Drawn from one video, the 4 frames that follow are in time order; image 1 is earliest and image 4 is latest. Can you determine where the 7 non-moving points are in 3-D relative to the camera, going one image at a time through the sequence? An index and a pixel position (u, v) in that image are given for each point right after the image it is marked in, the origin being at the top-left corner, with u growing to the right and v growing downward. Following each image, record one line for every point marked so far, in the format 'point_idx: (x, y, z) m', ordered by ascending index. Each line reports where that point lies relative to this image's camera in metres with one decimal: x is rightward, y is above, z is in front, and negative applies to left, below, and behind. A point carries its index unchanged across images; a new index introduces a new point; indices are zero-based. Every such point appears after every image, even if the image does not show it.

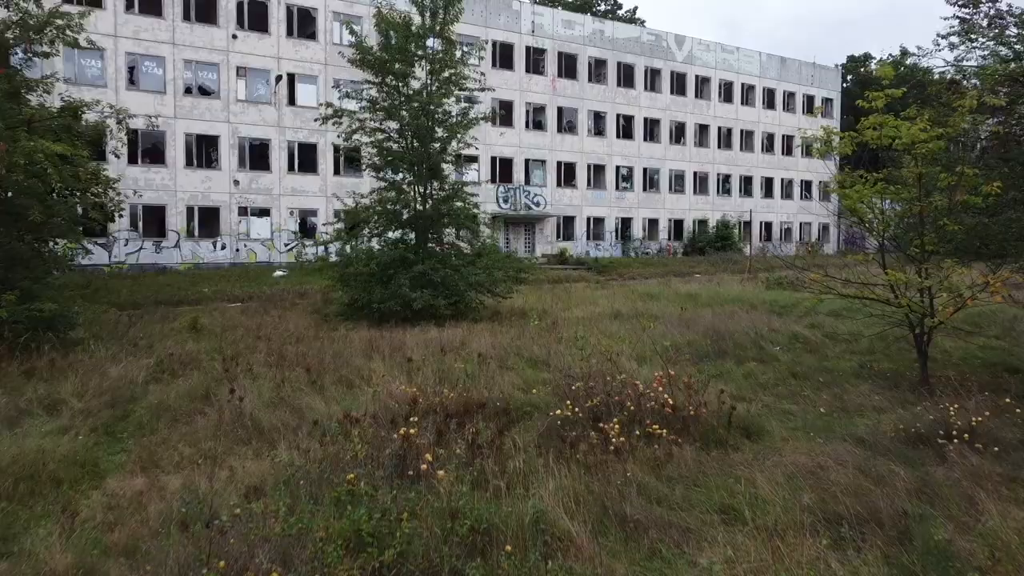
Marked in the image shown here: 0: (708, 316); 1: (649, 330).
0: (+4.2, -0.6, +13.1) m
1: (+2.6, -0.8, +11.7) m
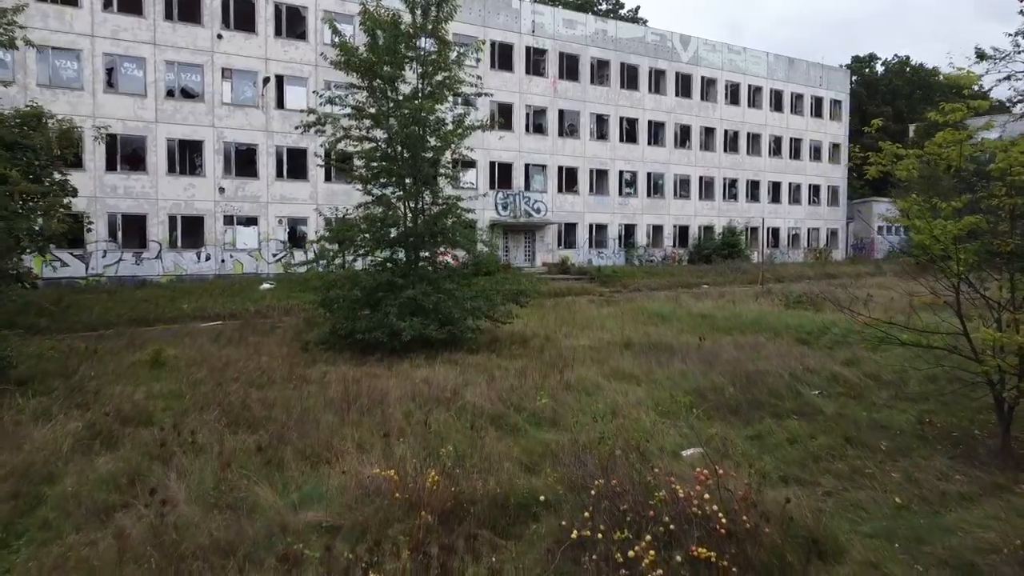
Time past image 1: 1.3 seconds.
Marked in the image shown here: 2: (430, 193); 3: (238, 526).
0: (+4.2, -1.2, +11.7) m
1: (+2.6, -1.4, +10.4) m
2: (-1.8, +2.1, +13.3) m
3: (-2.2, -1.9, +4.8) m
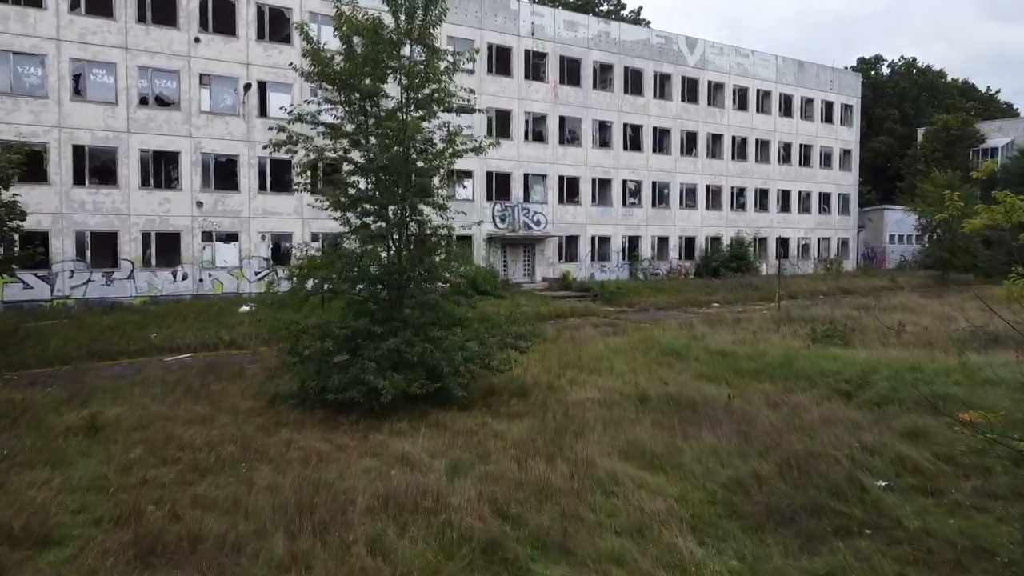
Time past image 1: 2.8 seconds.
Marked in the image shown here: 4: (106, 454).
0: (+4.2, -2.1, +10.0) m
1: (+2.6, -2.3, +8.7) m
2: (-1.8, +1.2, +11.6) m
3: (-2.2, -2.7, +3.1) m
4: (-5.9, -2.4, +8.9) m
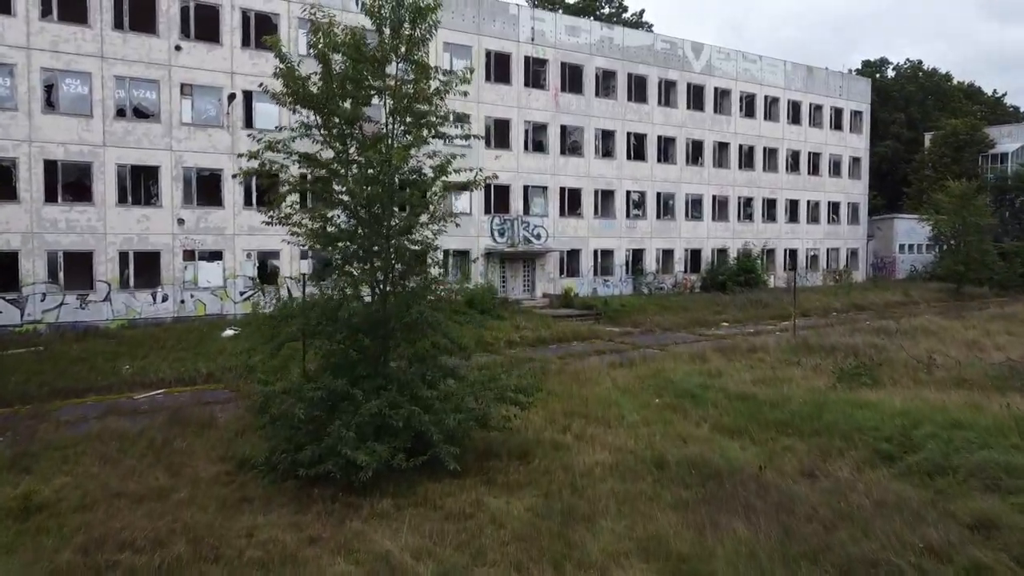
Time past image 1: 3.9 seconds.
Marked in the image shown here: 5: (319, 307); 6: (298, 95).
0: (+4.2, -2.9, +8.7) m
1: (+2.6, -3.1, +7.3) m
2: (-1.8, +0.4, +10.2) m
3: (-2.2, -3.6, +1.7) m
4: (-5.9, -3.2, +7.5) m
5: (-3.1, -0.3, +9.9) m
6: (-3.5, +3.1, +9.9) m
